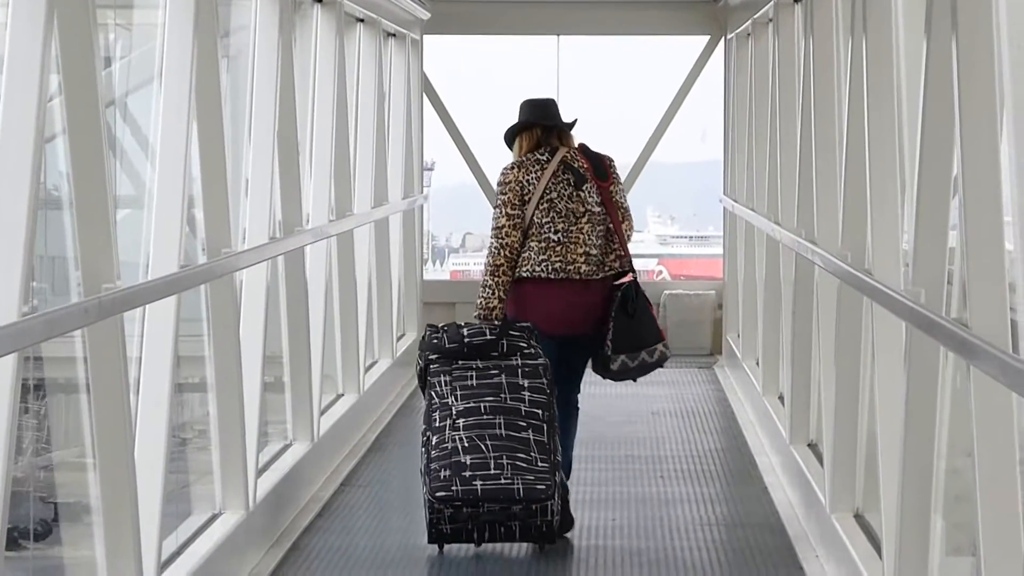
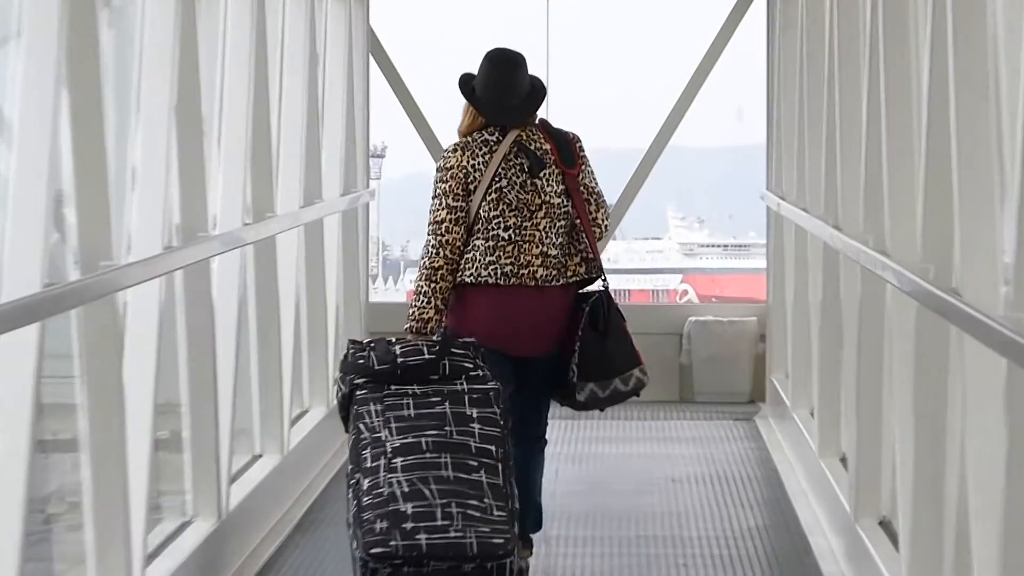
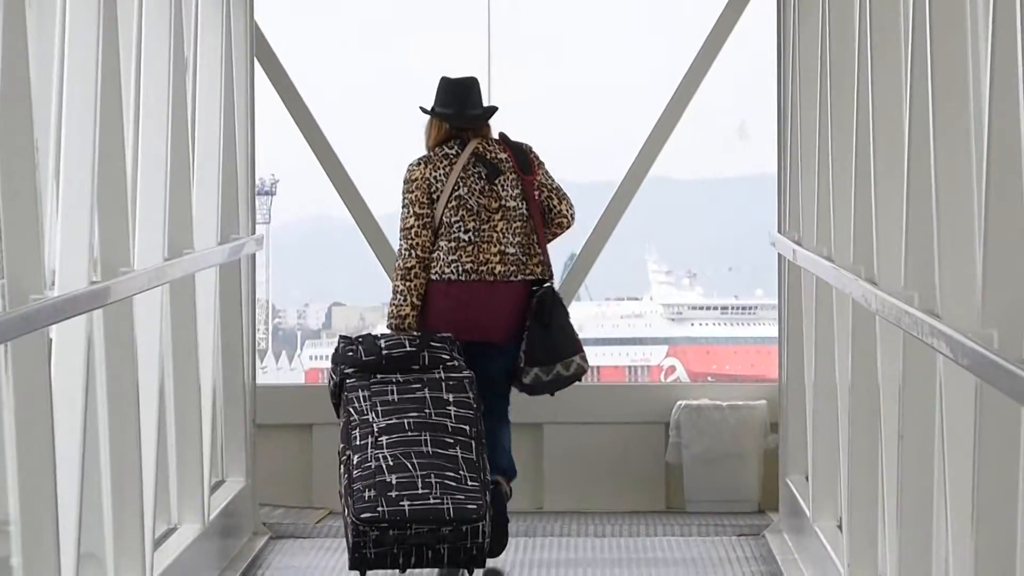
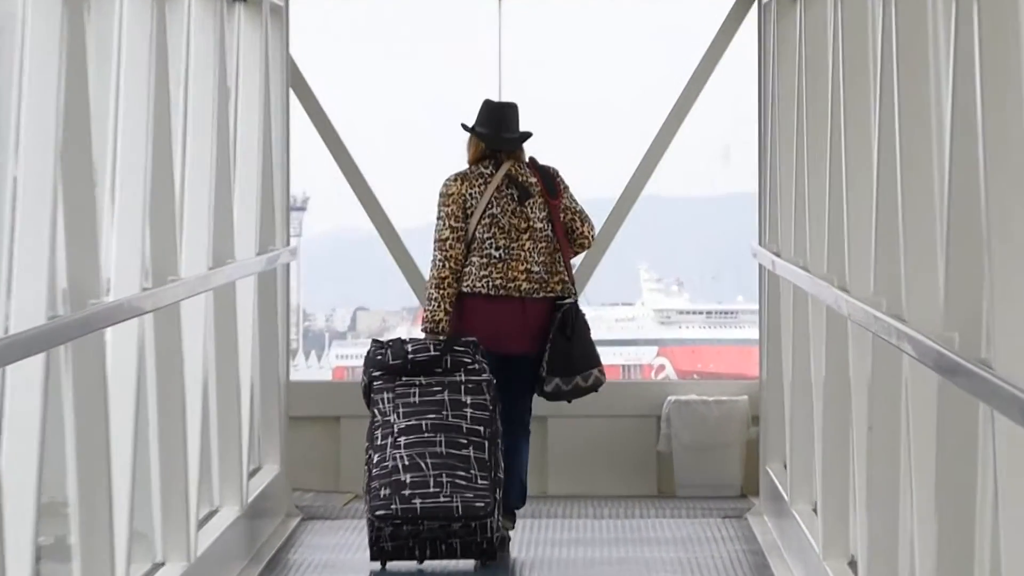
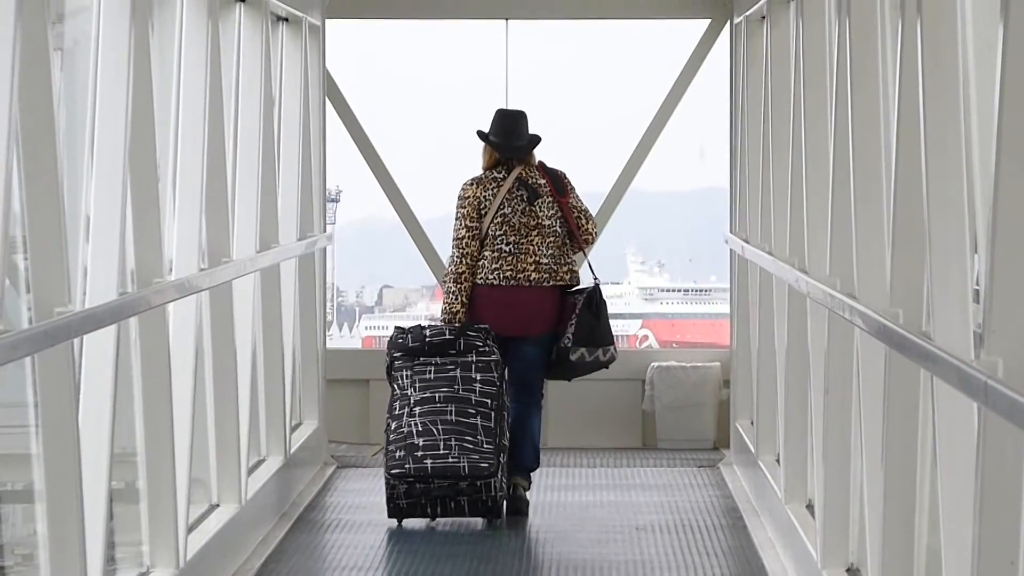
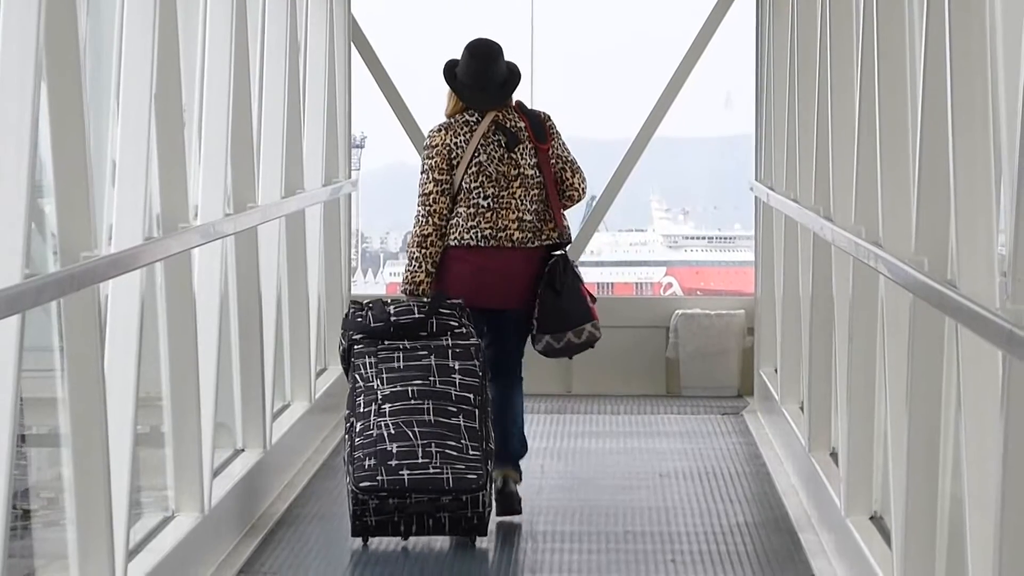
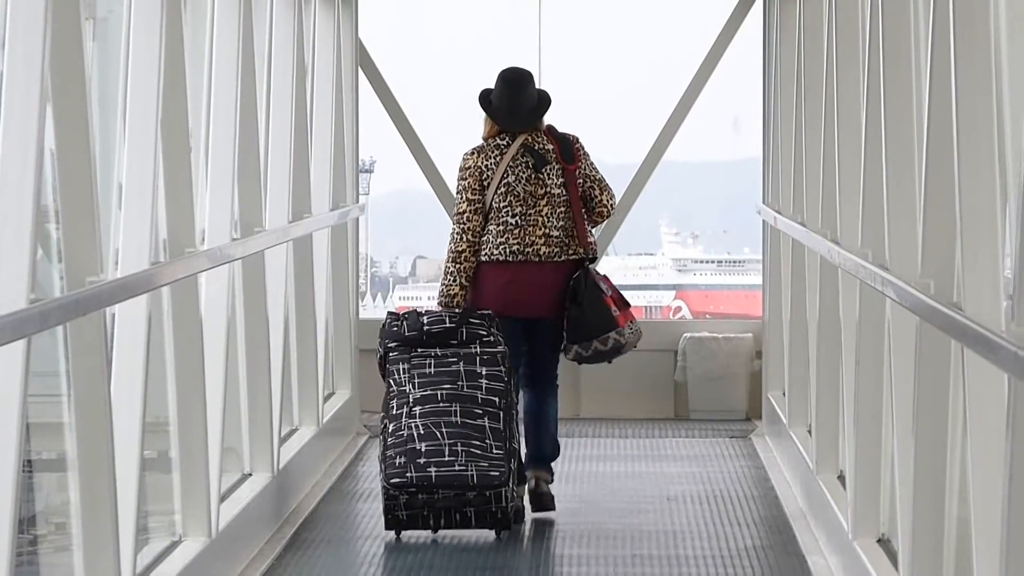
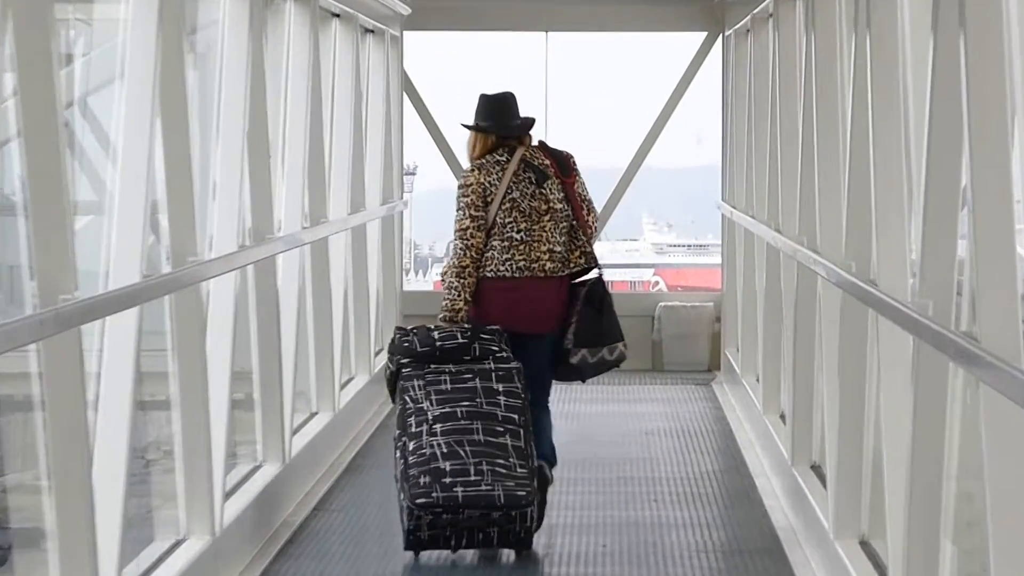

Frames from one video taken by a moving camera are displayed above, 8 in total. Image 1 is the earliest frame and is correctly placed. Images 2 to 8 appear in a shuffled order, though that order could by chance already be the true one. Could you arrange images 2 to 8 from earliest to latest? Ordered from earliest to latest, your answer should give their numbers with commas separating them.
8, 2, 6, 7, 5, 4, 3
